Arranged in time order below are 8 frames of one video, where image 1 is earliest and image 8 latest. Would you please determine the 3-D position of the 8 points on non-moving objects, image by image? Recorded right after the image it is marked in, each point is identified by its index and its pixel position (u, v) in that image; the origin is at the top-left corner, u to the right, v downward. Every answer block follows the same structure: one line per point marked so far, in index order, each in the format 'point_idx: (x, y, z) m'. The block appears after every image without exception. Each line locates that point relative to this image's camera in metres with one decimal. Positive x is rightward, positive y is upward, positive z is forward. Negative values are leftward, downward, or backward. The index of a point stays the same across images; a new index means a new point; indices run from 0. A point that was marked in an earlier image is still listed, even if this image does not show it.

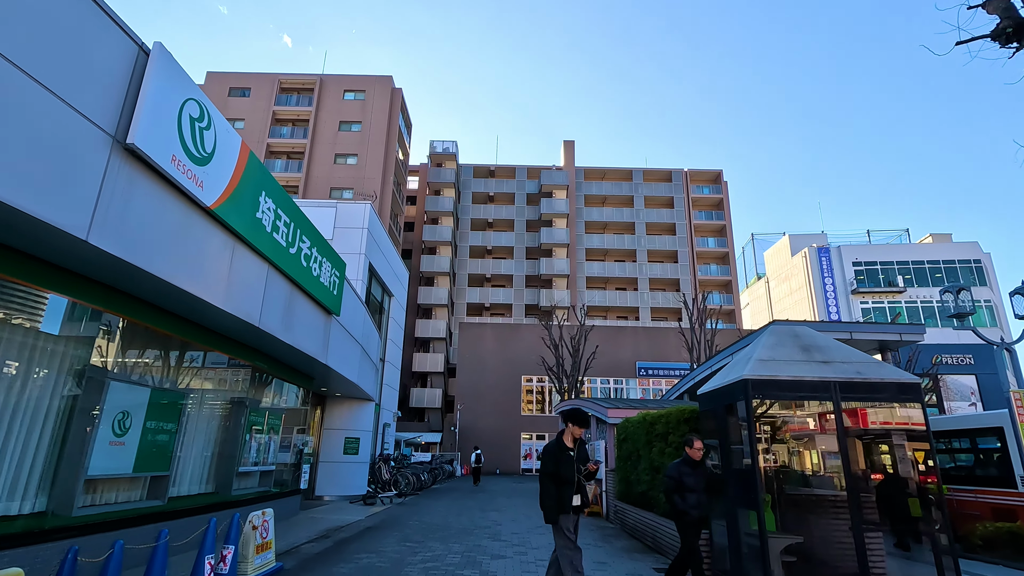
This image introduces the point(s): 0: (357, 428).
0: (-4.1, -3.7, +14.0) m
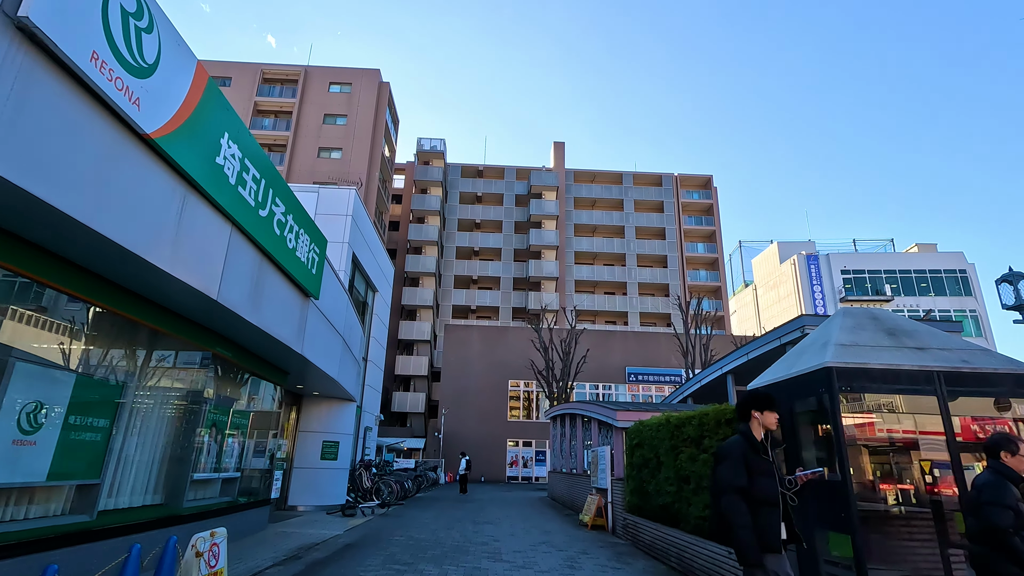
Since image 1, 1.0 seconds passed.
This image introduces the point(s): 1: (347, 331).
0: (-4.2, -3.4, +12.8) m
1: (-3.7, -0.9, +11.9) m
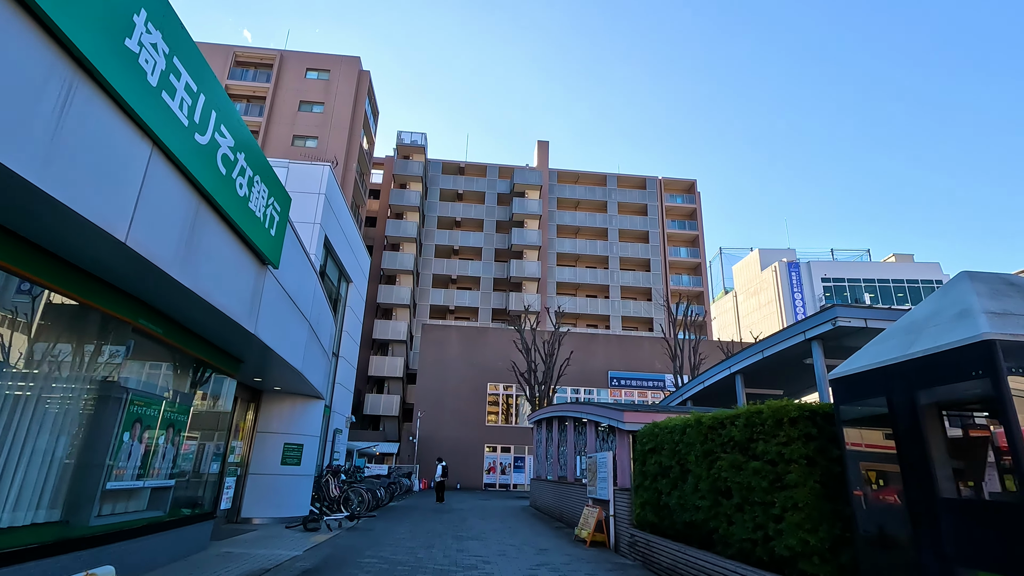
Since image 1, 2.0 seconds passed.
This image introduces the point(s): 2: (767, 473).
0: (-4.4, -3.1, +11.3) m
1: (-3.9, -0.5, +10.5) m
2: (+2.3, -1.7, +4.8) m
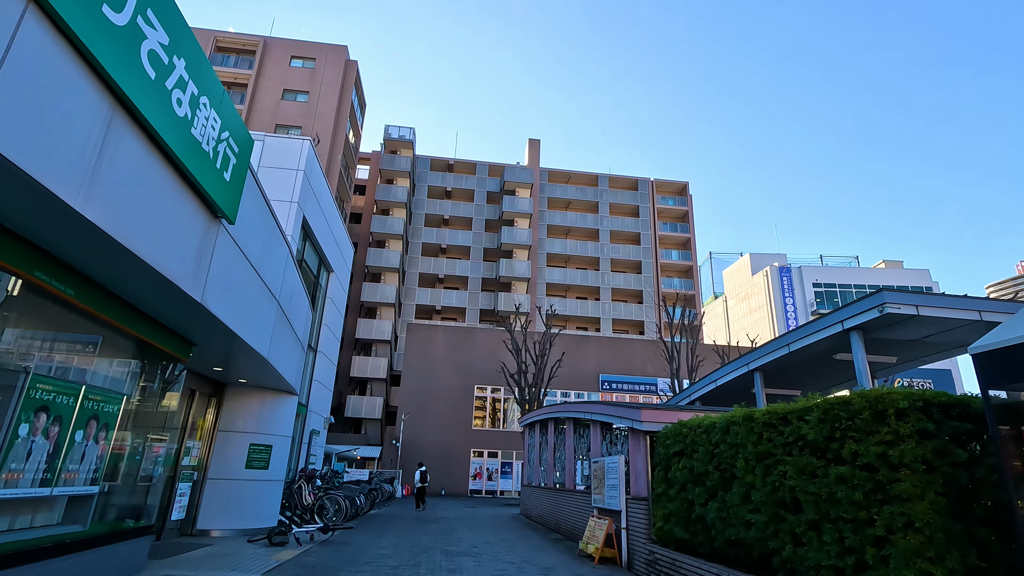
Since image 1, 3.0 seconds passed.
0: (-4.5, -2.7, +10.0) m
1: (-3.9, -0.1, +9.2) m
2: (+2.4, -1.3, +3.7) m
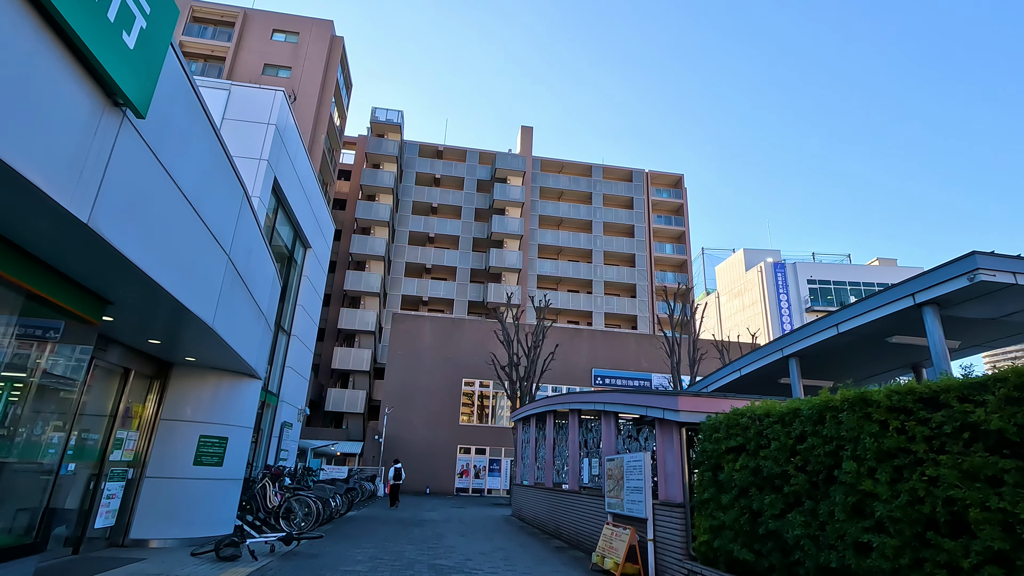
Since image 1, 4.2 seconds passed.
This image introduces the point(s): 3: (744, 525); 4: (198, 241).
0: (-4.5, -2.1, +8.4) m
1: (-3.8, +0.4, +7.7) m
2: (+2.6, -0.9, +2.3) m
3: (+2.1, -2.1, +4.9) m
4: (-3.3, +0.5, +5.6) m
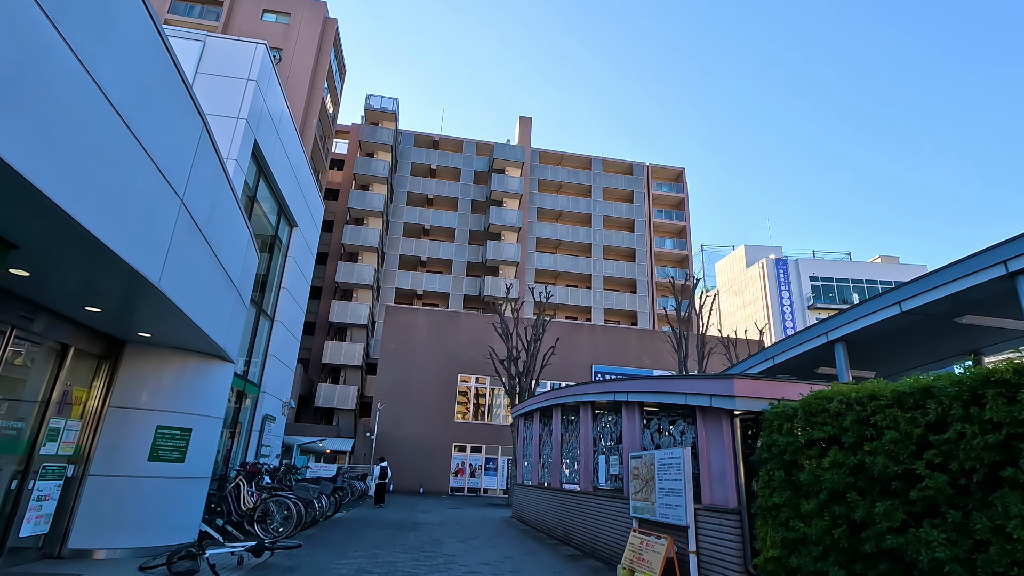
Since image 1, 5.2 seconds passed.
0: (-4.3, -1.7, +7.2) m
1: (-3.6, +0.9, +6.5) m
2: (+2.9, -0.5, +1.2) m
3: (+2.3, -1.8, +3.7) m
4: (-3.1, +0.9, +4.4) m
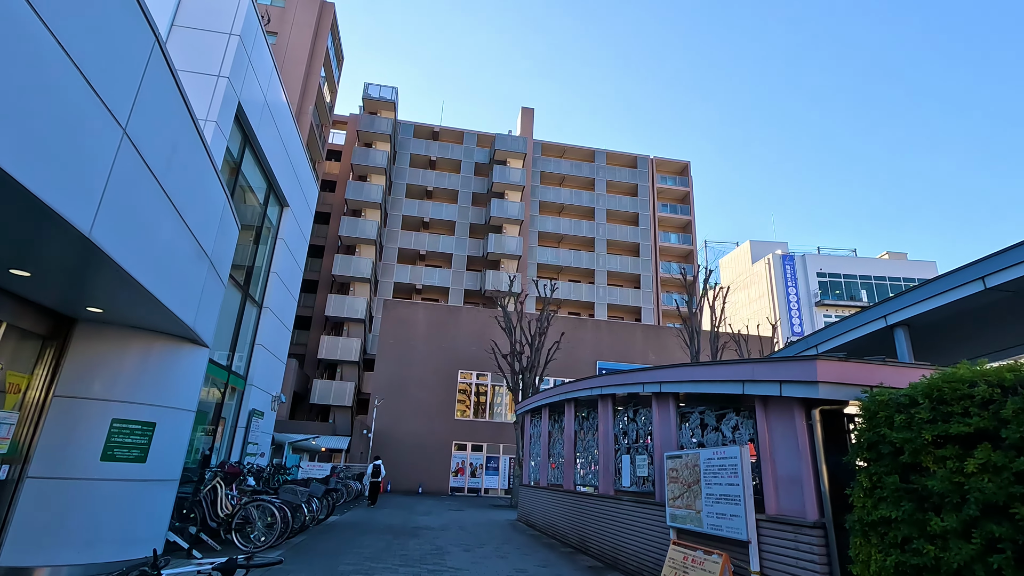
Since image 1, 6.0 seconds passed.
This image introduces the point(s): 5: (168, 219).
0: (-4.1, -1.3, +6.2) m
1: (-3.4, +1.2, +5.5) m
2: (+3.1, -0.2, +0.2) m
3: (+2.5, -1.4, +2.7) m
4: (-2.8, +1.2, +3.4) m
5: (-3.5, +0.6, +5.5) m
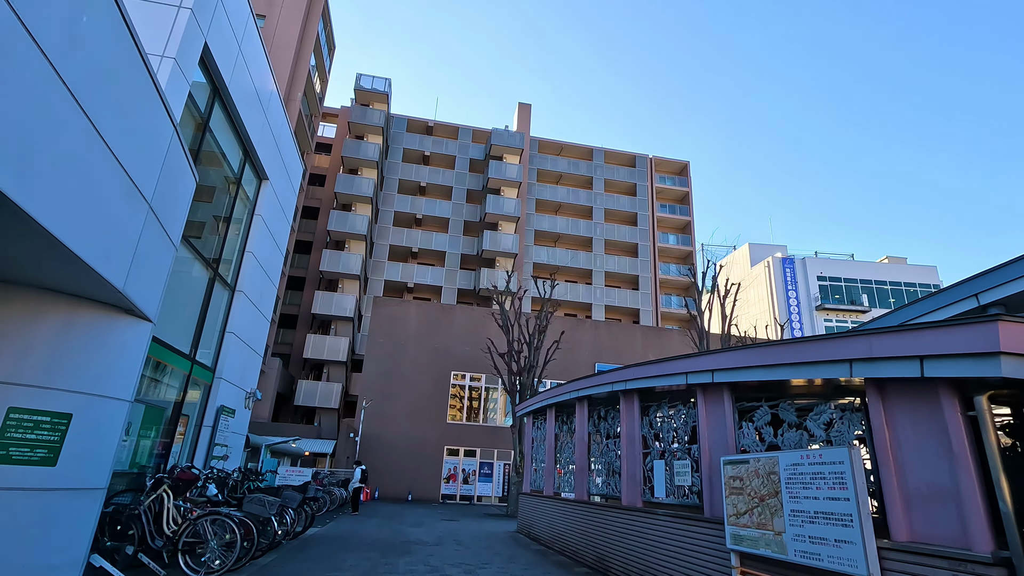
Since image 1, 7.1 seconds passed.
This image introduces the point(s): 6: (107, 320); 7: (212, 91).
0: (-3.9, -0.9, +4.8) m
1: (-3.1, +1.6, +4.1) m
2: (+3.4, +0.2, -1.0) m
3: (+2.8, -1.1, +1.5) m
4: (-2.6, +1.7, +2.0) m
5: (-3.2, +1.0, +4.2) m
6: (-3.8, -0.3, +5.1) m
7: (-4.9, +3.1, +8.8) m
